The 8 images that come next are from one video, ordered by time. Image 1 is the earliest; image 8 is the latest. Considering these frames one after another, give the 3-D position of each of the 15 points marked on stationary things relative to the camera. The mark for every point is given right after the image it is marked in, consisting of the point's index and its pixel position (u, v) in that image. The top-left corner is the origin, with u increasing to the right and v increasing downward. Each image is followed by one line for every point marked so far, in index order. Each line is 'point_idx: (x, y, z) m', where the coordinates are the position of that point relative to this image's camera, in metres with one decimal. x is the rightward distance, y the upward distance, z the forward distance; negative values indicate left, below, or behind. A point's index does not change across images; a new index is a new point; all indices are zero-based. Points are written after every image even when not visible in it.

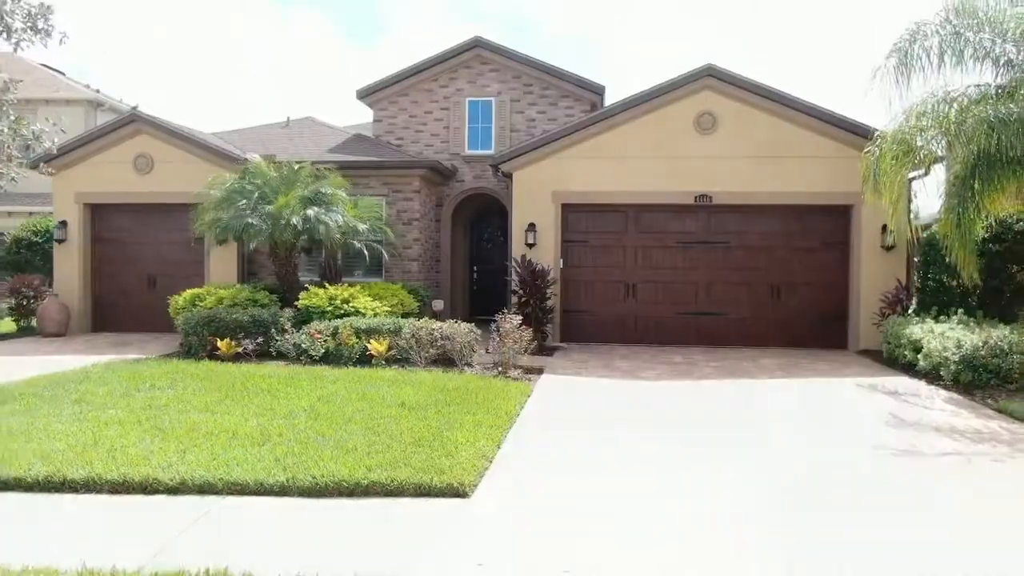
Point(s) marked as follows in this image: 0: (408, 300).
0: (-2.4, -0.2, +12.6) m
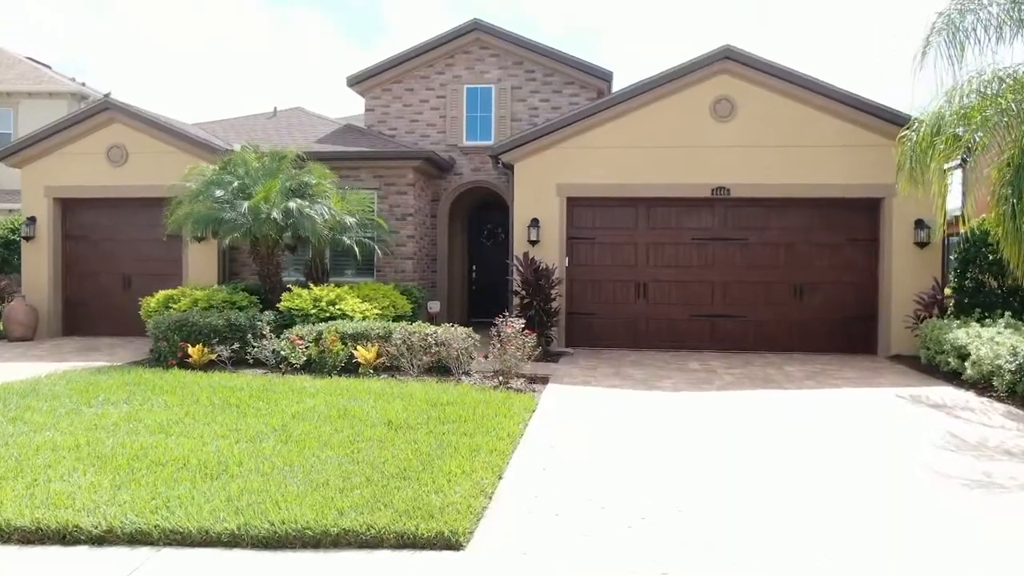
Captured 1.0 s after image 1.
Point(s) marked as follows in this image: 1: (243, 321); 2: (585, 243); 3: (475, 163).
0: (-2.4, -0.3, +11.6) m
1: (-4.9, -0.6, +9.9) m
2: (+1.7, +1.0, +12.7) m
3: (-1.0, +3.3, +14.5) m
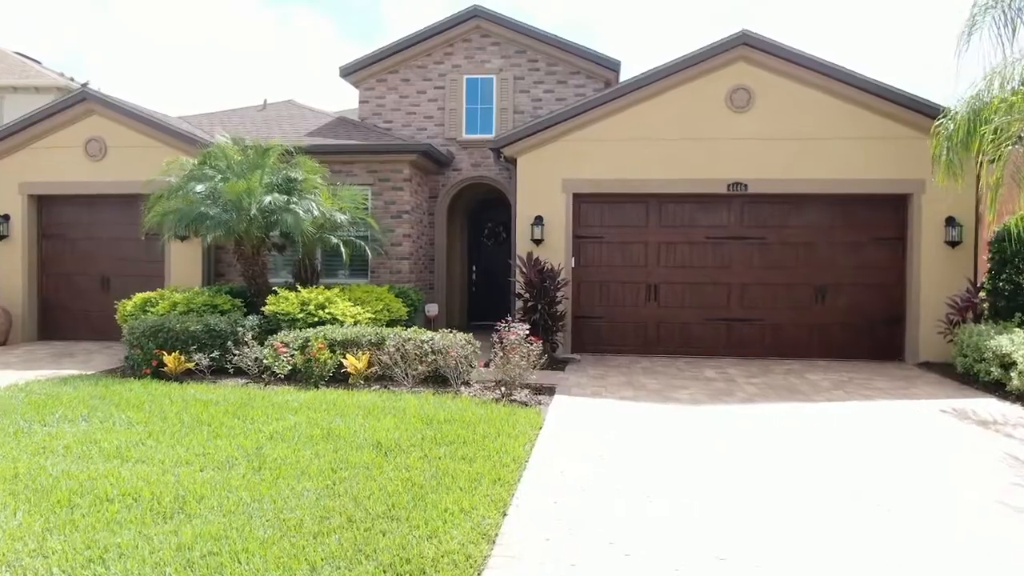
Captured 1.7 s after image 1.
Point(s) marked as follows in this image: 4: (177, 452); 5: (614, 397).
0: (-2.3, -0.3, +10.8) m
1: (-4.8, -0.6, +9.2) m
2: (+1.8, +1.0, +11.9) m
3: (-0.9, +3.2, +13.8) m
4: (-3.4, -1.7, +5.6) m
5: (+1.6, -1.7, +8.7) m
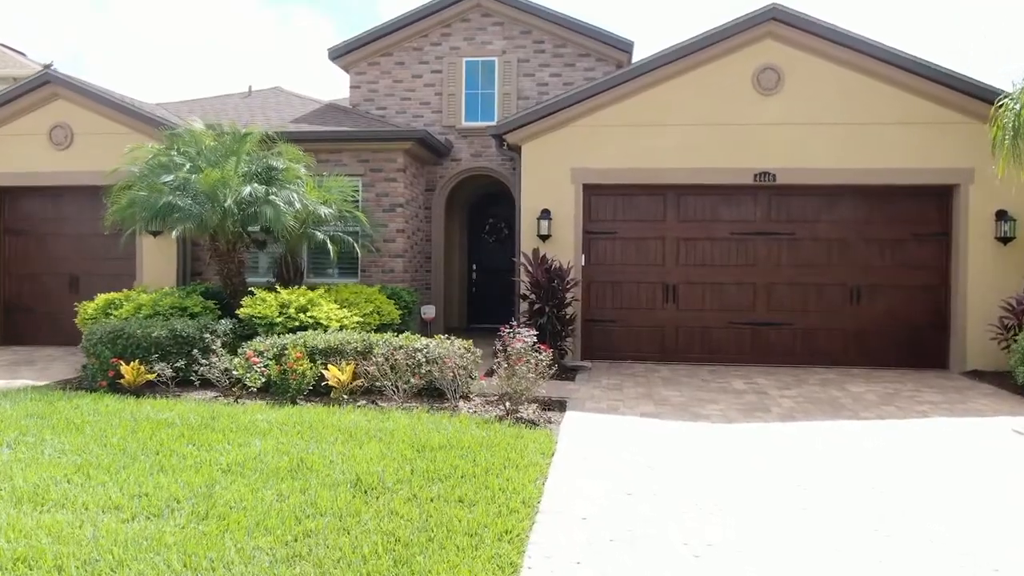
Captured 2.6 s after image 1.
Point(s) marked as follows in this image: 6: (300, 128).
0: (-2.3, -0.3, +9.8) m
1: (-4.7, -0.6, +8.1) m
2: (+1.8, +1.0, +10.9) m
3: (-0.9, +3.2, +12.7) m
4: (-3.3, -1.7, +4.5) m
5: (+1.7, -1.8, +7.7) m
6: (-4.4, +3.4, +11.5) m
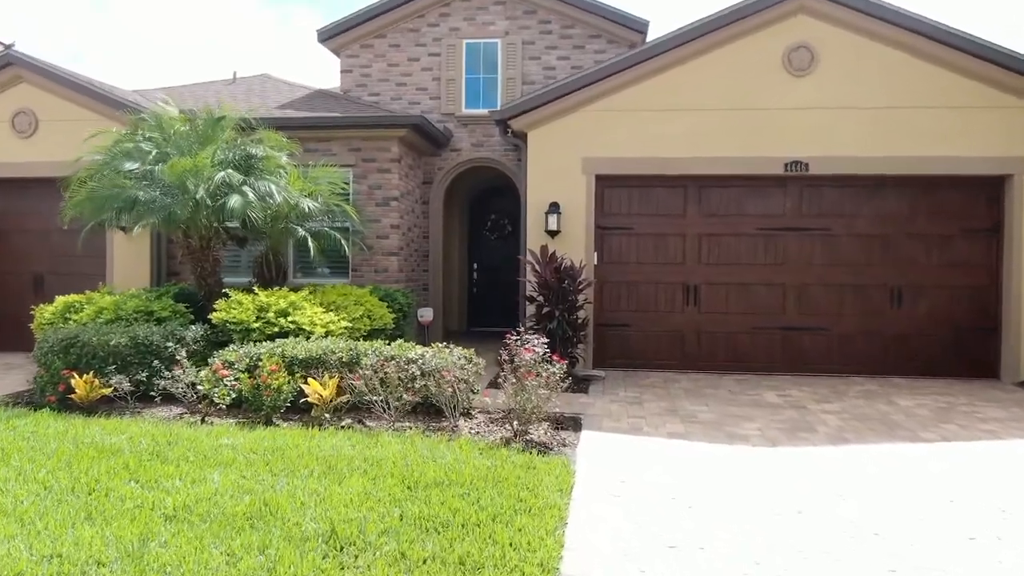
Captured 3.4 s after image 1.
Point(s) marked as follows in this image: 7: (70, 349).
0: (-2.2, -0.3, +8.8) m
1: (-4.7, -0.7, +7.1) m
2: (+1.9, +1.0, +9.9) m
3: (-0.8, +3.2, +11.7) m
4: (-3.2, -1.7, +3.6) m
5: (+1.8, -1.8, +6.7) m
6: (-4.4, +3.3, +10.5) m
7: (-5.7, -0.8, +7.0) m
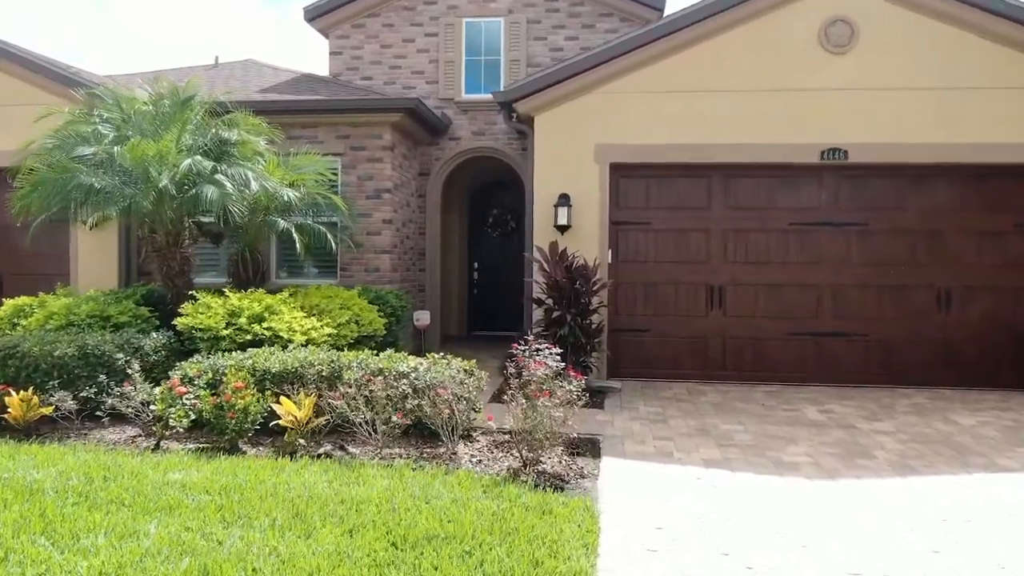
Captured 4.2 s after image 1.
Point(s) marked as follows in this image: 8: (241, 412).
0: (-2.1, -0.3, +7.8) m
1: (-4.6, -0.7, +6.1) m
2: (+2.0, +1.0, +8.9) m
3: (-0.7, +3.2, +10.7) m
4: (-3.2, -1.7, +2.6) m
5: (+1.9, -1.8, +5.7) m
6: (-4.3, +3.3, +9.6) m
7: (-5.6, -0.8, +6.1) m
8: (-2.7, -1.2, +5.4) m
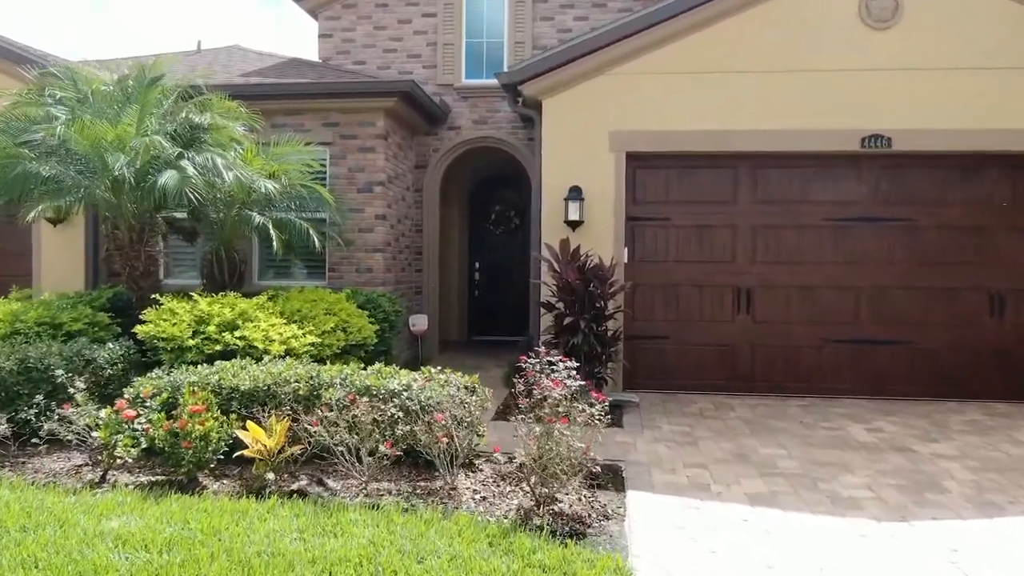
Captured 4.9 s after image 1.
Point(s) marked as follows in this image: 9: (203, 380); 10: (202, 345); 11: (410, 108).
0: (-2.0, -0.4, +7.0) m
1: (-4.5, -0.7, +5.3) m
2: (+2.1, +0.9, +8.1) m
3: (-0.6, +3.2, +9.9) m
4: (-3.1, -1.8, +1.7) m
5: (+2.0, -1.8, +4.9) m
6: (-4.2, +3.3, +8.7) m
7: (-5.5, -0.8, +5.2) m
8: (-2.6, -1.2, +4.6) m
9: (-2.8, -0.8, +5.0) m
10: (-3.3, -0.6, +5.9) m
11: (-1.7, +2.9, +8.9) m
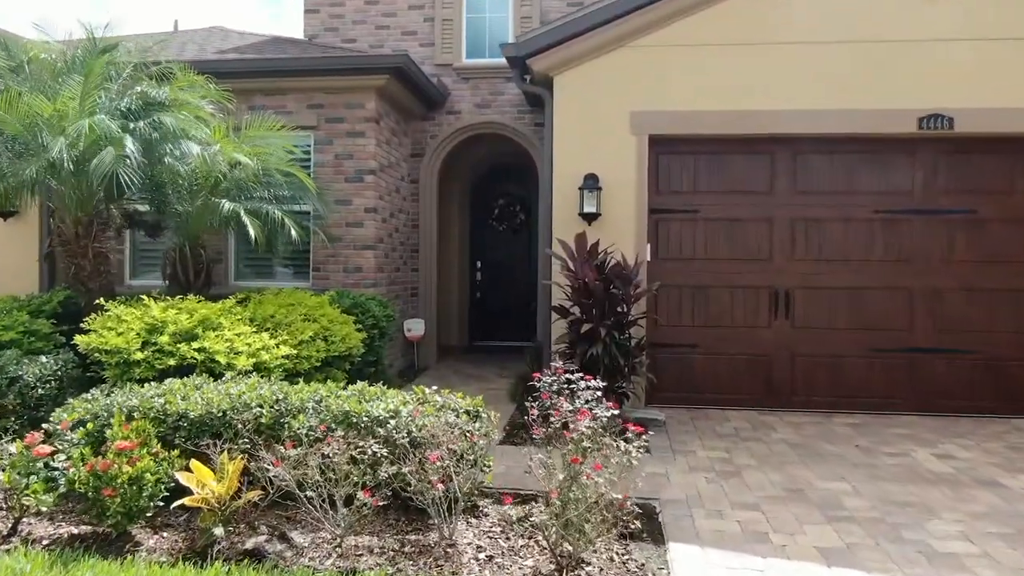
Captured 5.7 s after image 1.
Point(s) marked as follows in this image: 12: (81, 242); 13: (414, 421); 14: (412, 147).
0: (-1.9, -0.4, +6.0) m
1: (-4.4, -0.7, +4.4) m
2: (+2.2, +0.9, +7.1) m
3: (-0.5, +3.1, +8.9) m
4: (-3.0, -1.8, +0.8) m
5: (+2.1, -1.9, +3.9) m
6: (-4.1, +3.3, +7.8) m
7: (-5.4, -0.9, +4.3) m
8: (-2.5, -1.3, +3.6) m
9: (-2.7, -0.9, +4.0) m
10: (-3.2, -0.6, +4.9) m
11: (-1.6, +2.9, +8.0) m
12: (-4.6, +0.5, +5.9) m
13: (-0.7, -0.9, +3.8) m
14: (-1.6, +2.3, +9.0) m
